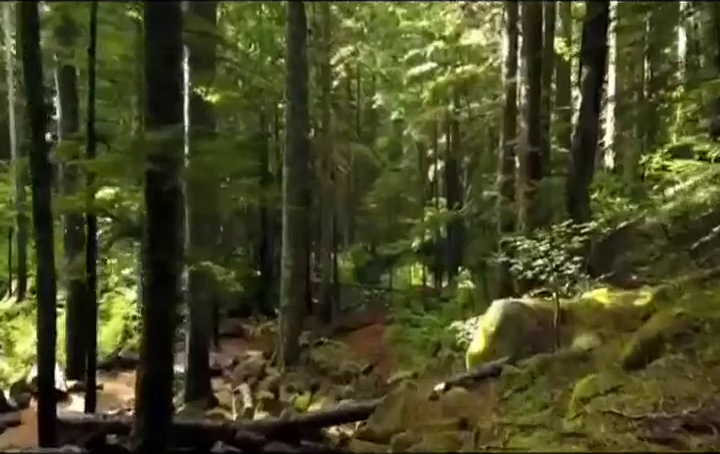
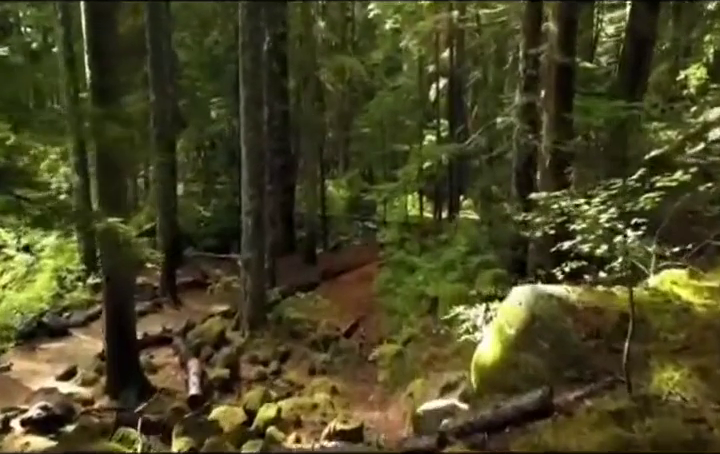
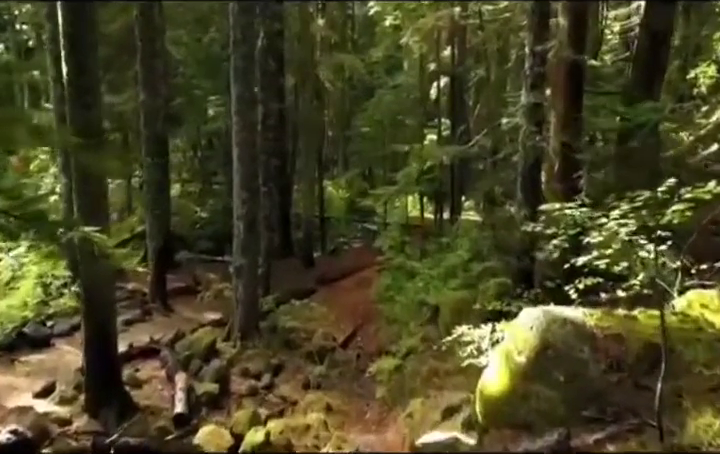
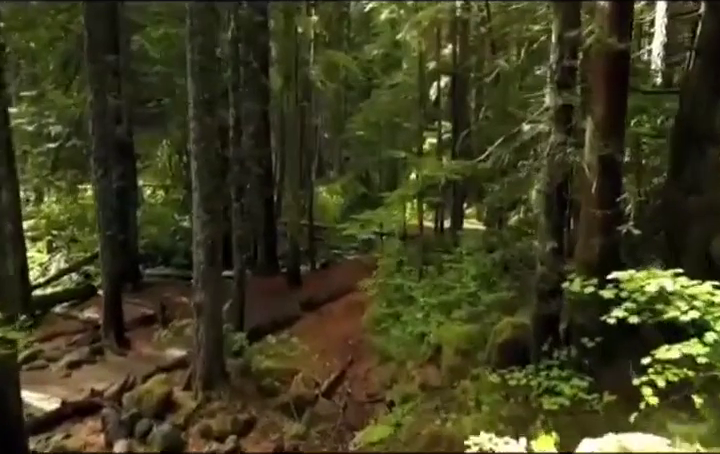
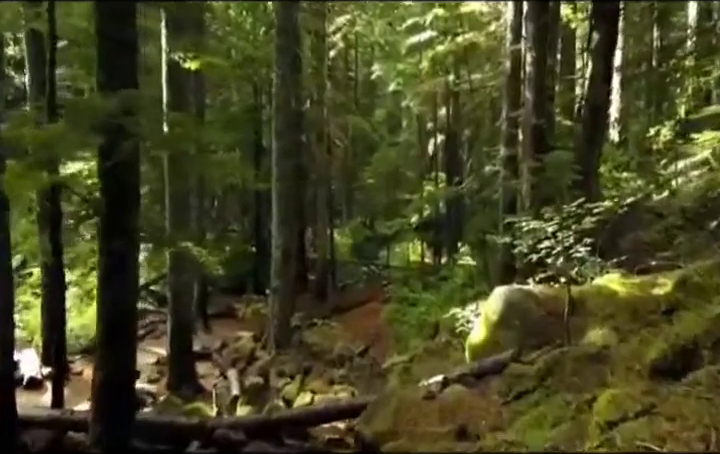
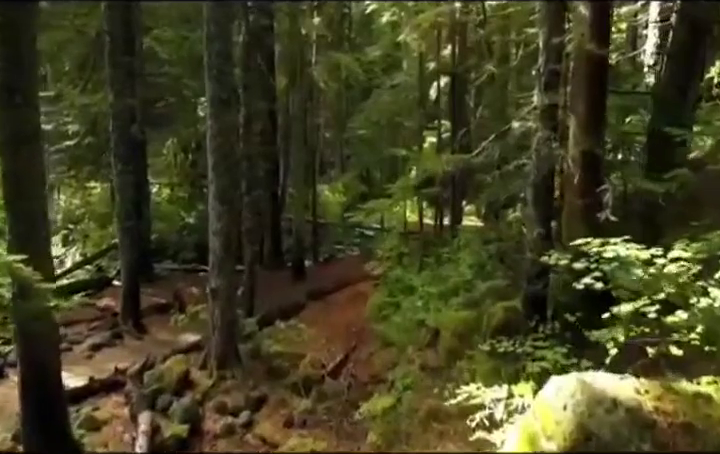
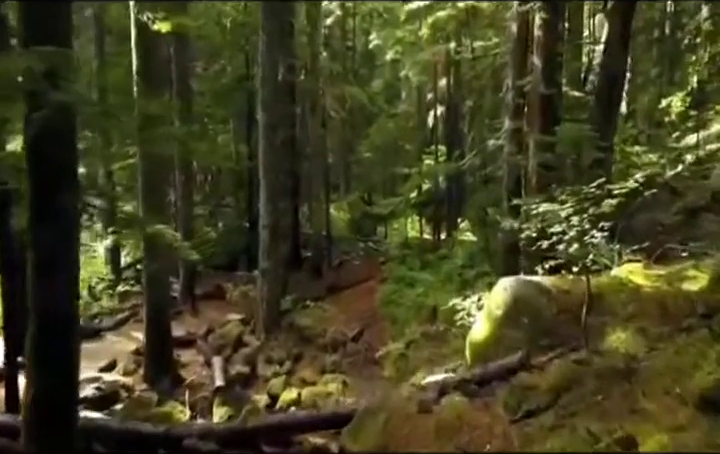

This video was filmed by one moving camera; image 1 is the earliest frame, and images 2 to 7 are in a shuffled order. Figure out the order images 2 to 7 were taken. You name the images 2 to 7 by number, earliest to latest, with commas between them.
5, 7, 2, 3, 6, 4
